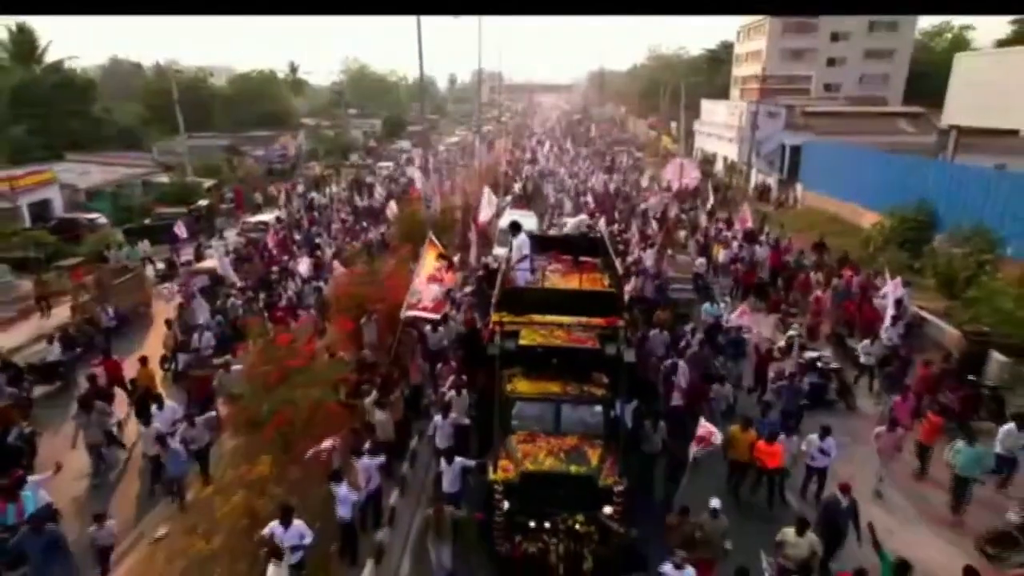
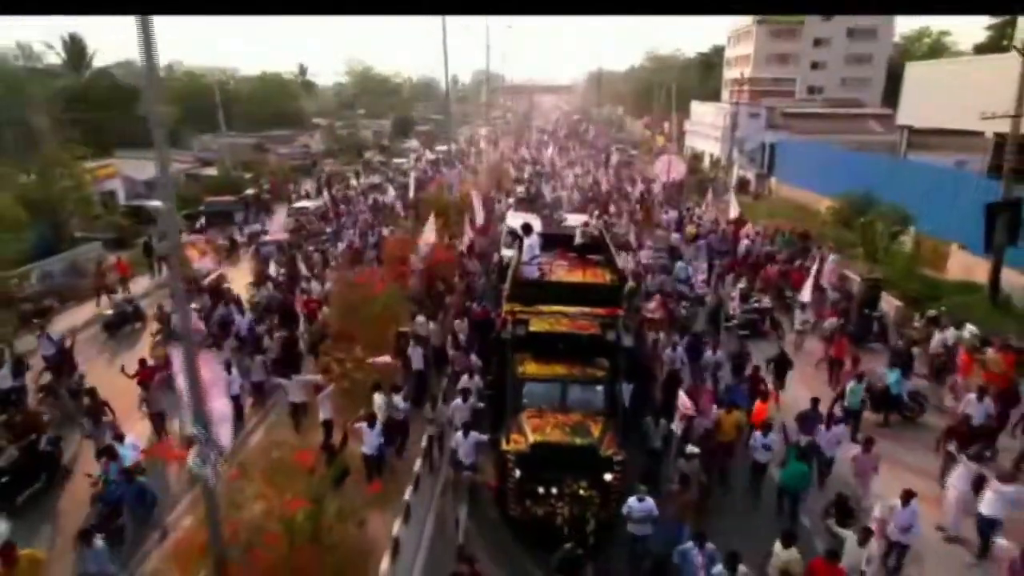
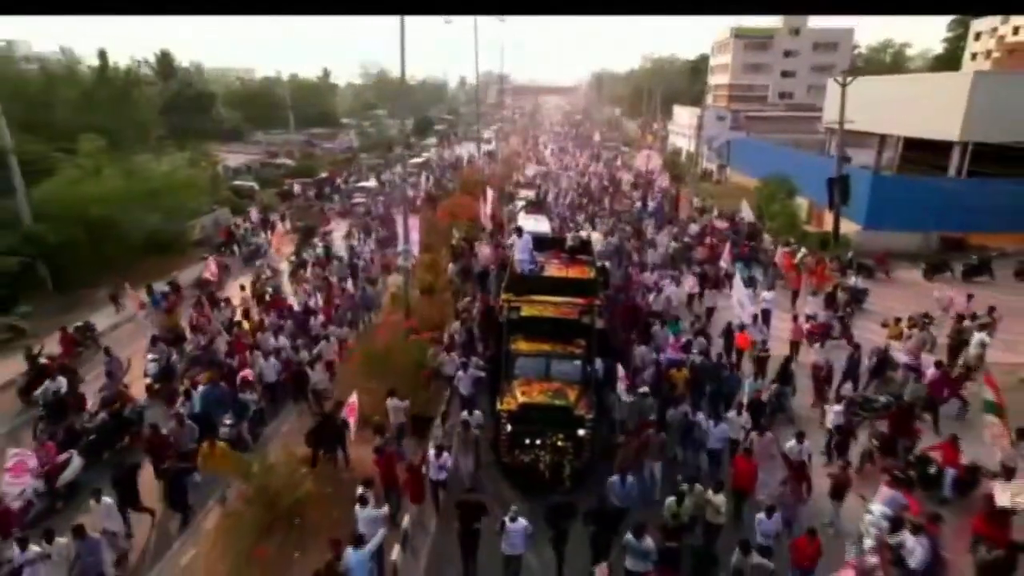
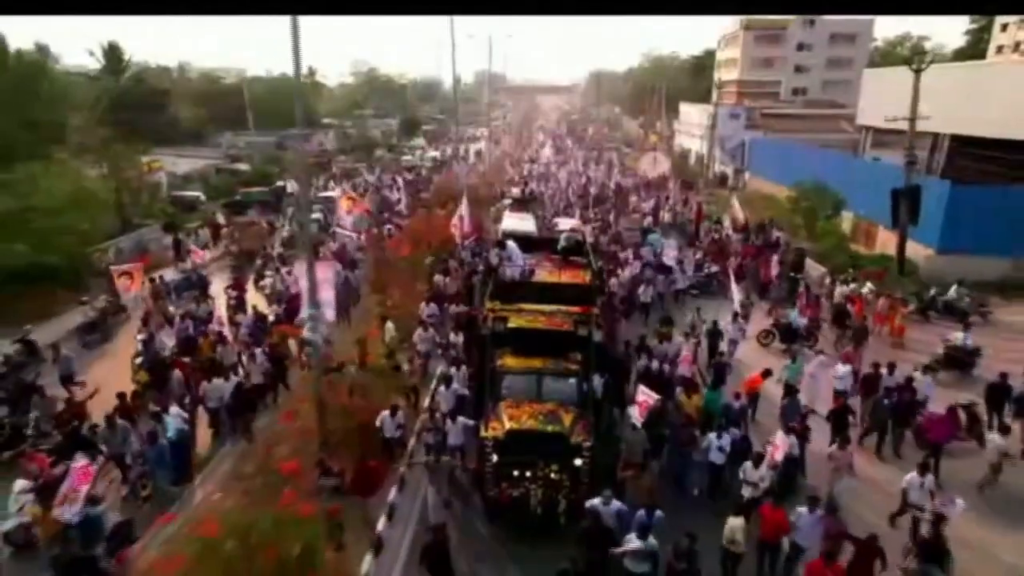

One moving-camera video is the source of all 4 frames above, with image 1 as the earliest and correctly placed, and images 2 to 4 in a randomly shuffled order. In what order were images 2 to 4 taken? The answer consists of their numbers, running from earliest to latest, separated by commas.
2, 4, 3
